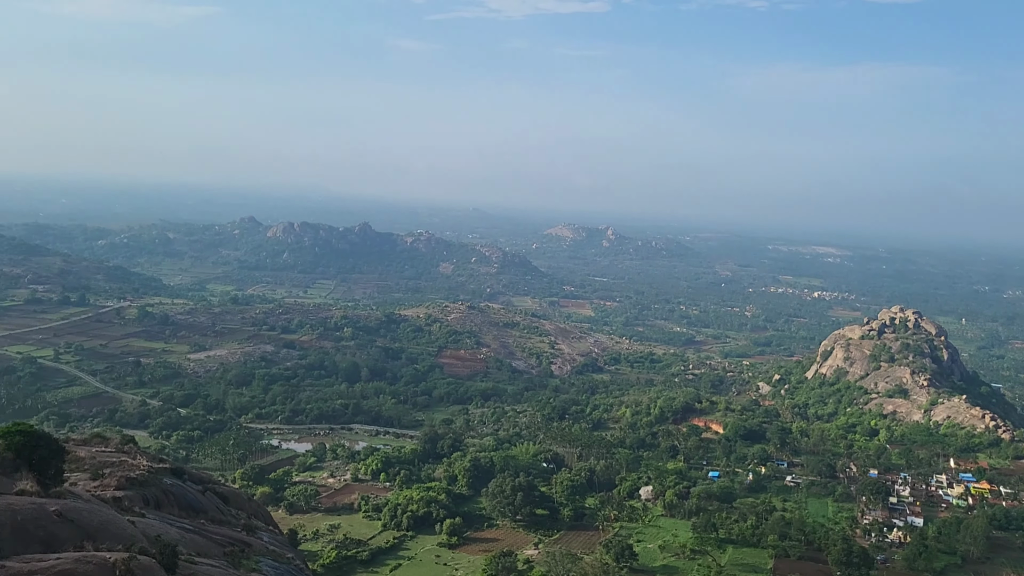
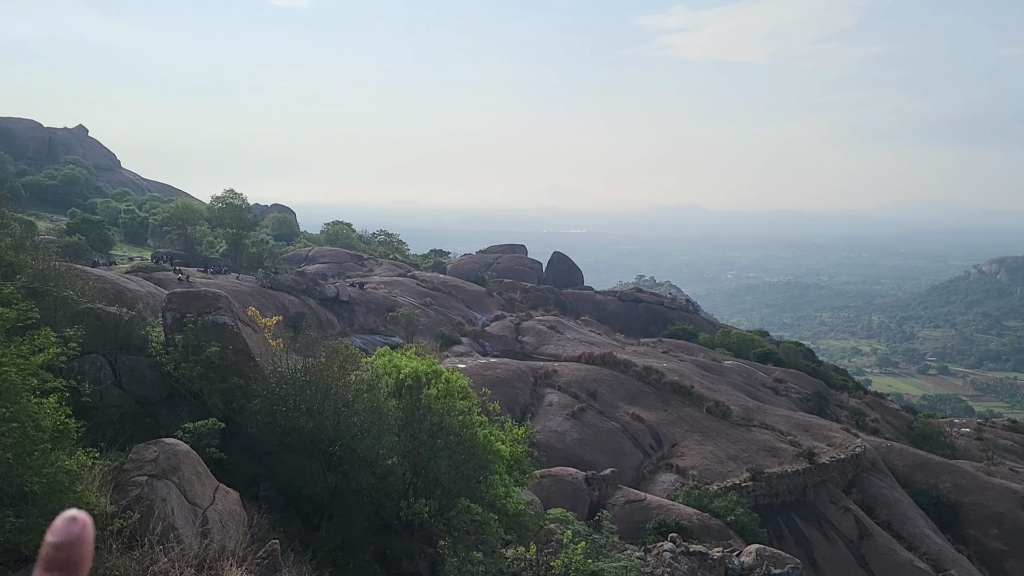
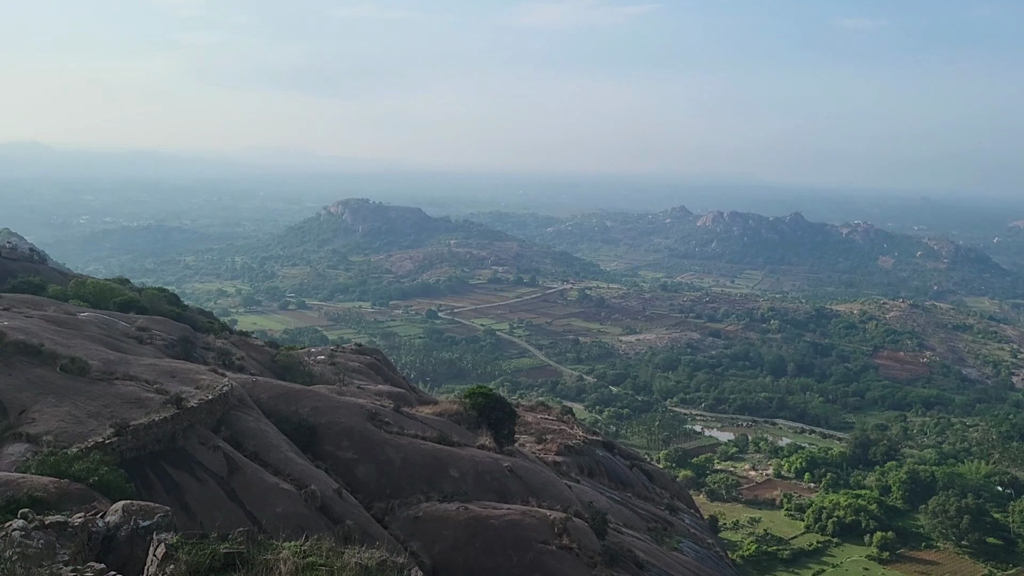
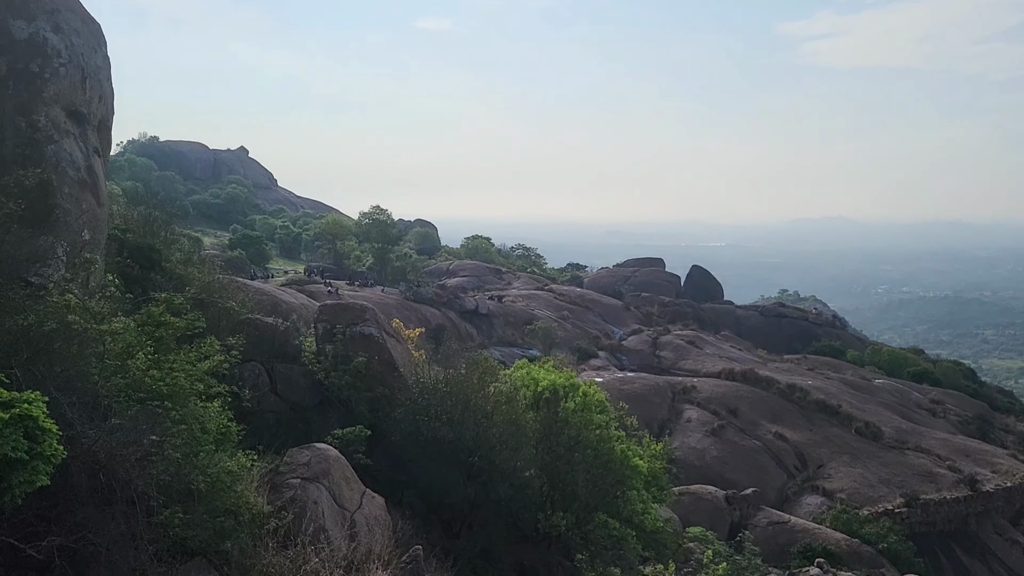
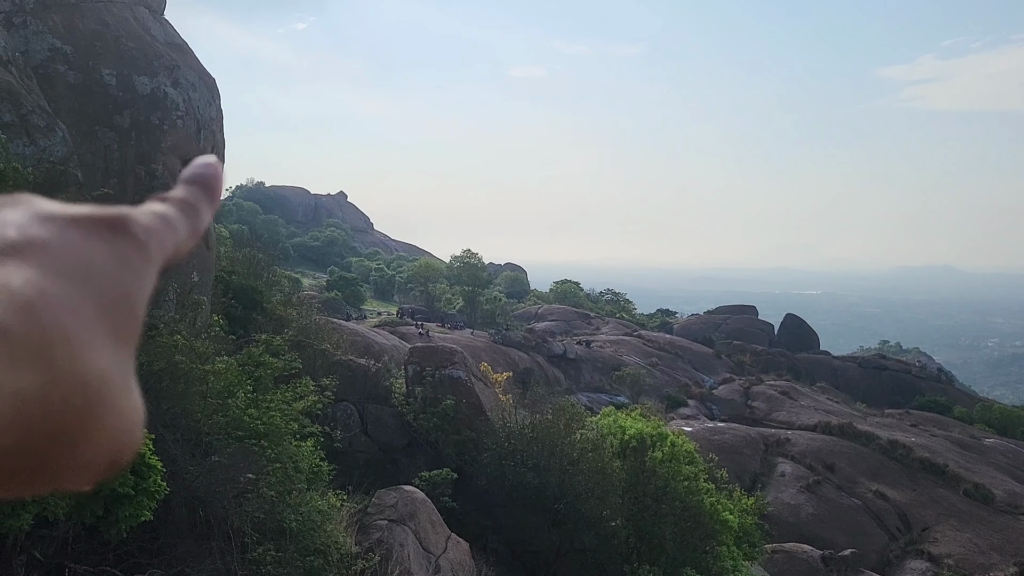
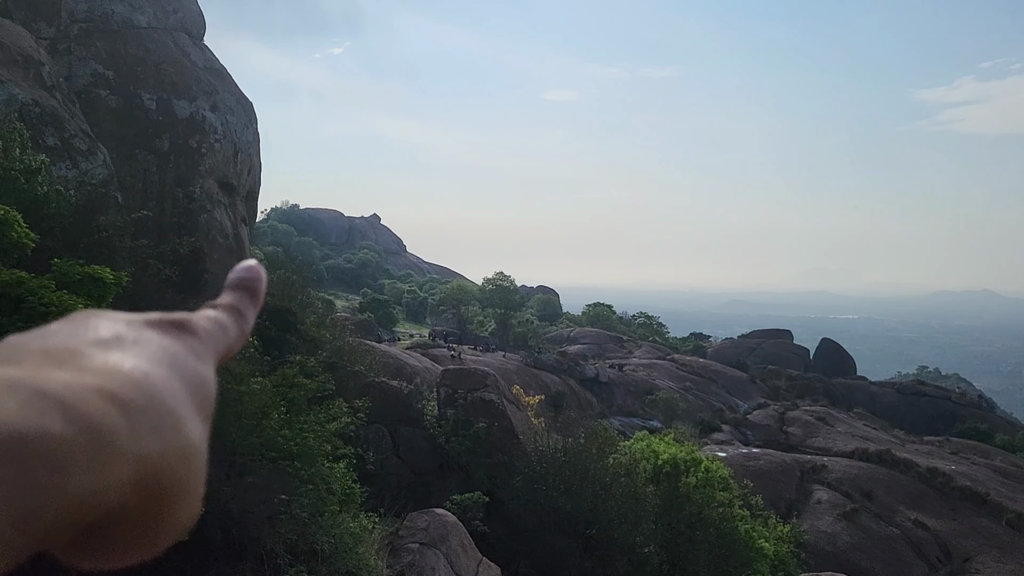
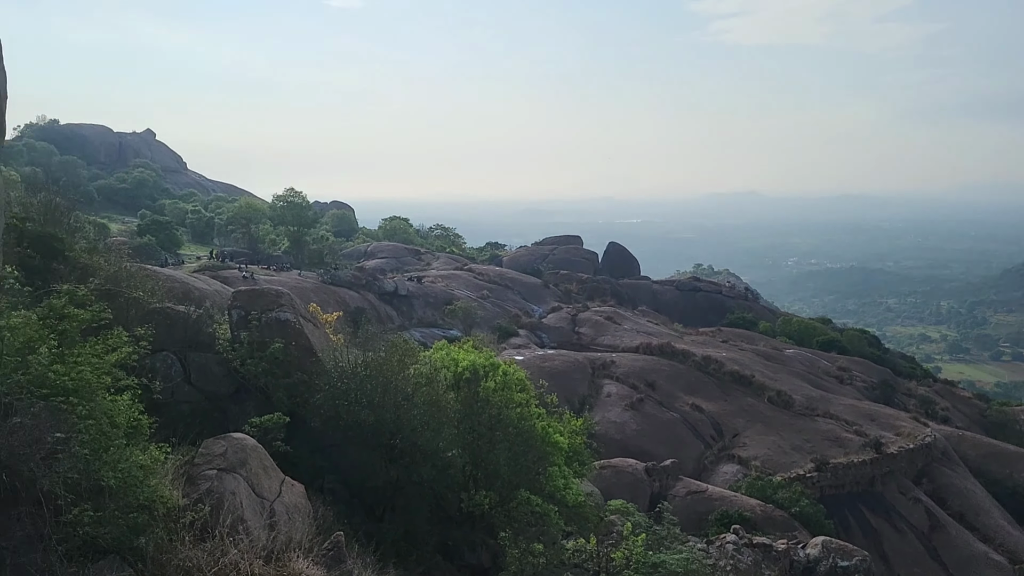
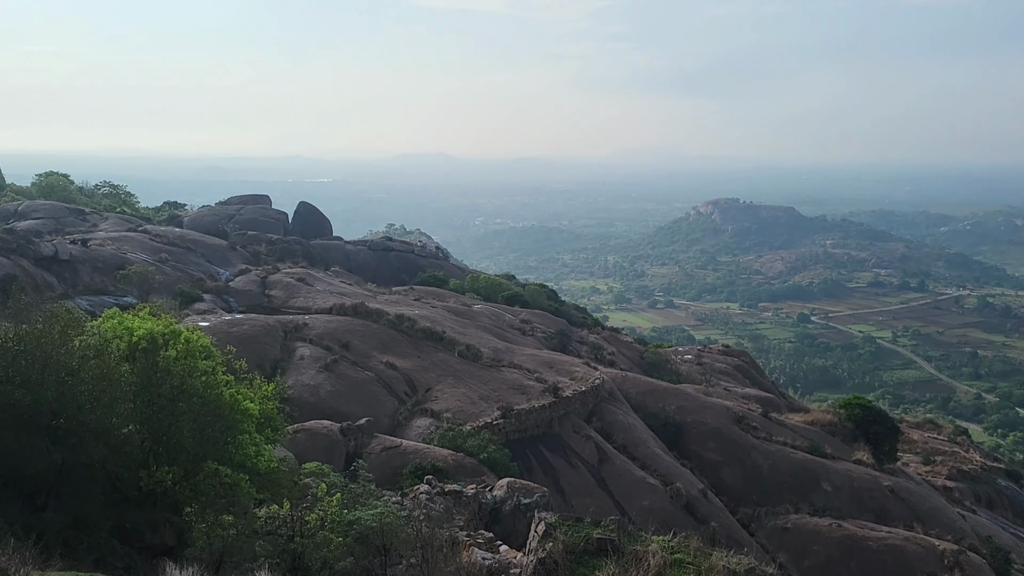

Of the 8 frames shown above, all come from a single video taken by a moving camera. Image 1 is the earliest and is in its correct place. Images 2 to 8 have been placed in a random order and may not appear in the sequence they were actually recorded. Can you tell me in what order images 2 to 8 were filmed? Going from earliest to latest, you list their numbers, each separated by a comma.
3, 8, 7, 5, 6, 4, 2
